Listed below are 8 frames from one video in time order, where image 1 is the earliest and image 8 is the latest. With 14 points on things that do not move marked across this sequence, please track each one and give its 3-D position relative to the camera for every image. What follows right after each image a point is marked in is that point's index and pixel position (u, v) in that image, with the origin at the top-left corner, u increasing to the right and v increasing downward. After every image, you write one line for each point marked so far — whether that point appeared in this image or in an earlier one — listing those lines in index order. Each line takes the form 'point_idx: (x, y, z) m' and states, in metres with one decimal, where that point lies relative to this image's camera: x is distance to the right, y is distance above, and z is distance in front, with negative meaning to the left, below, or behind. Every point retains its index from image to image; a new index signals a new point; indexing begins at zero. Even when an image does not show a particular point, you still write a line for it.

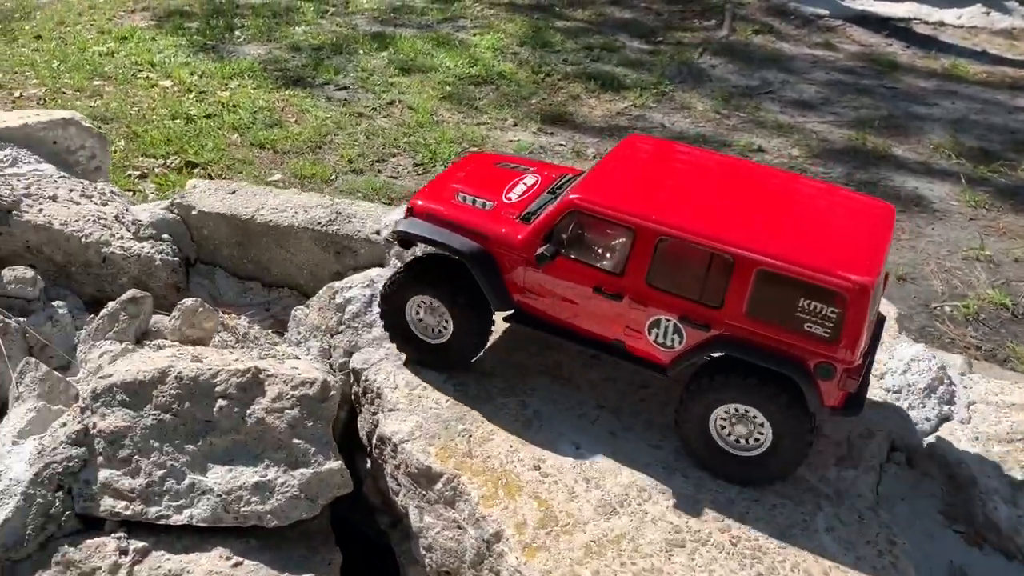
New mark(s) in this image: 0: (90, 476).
0: (-1.8, -0.8, +3.8) m
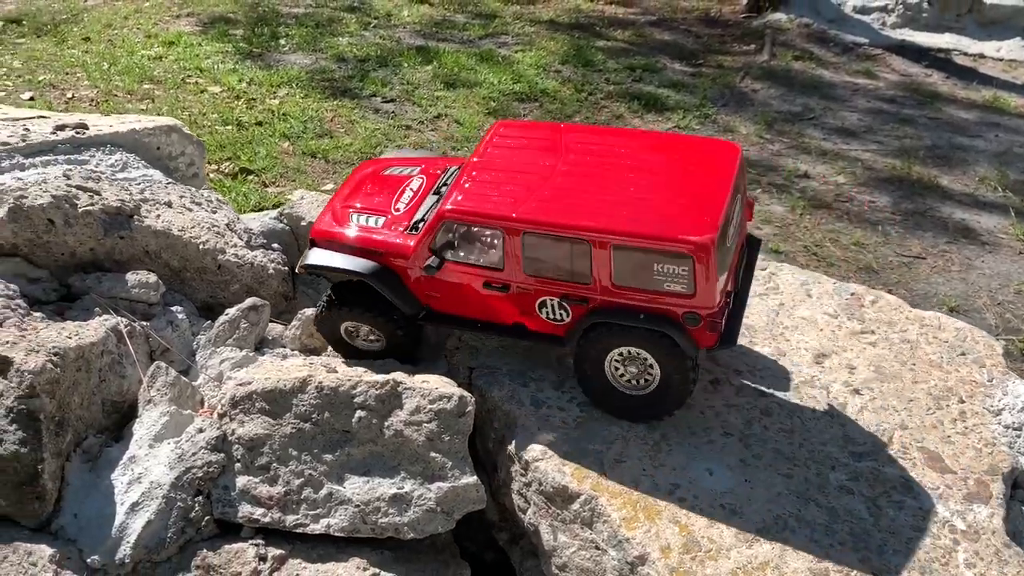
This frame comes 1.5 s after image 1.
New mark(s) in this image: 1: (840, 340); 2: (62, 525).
0: (-1.2, -0.8, +3.9) m
1: (+1.8, -0.3, +5.0) m
2: (-1.9, -1.0, +3.8) m
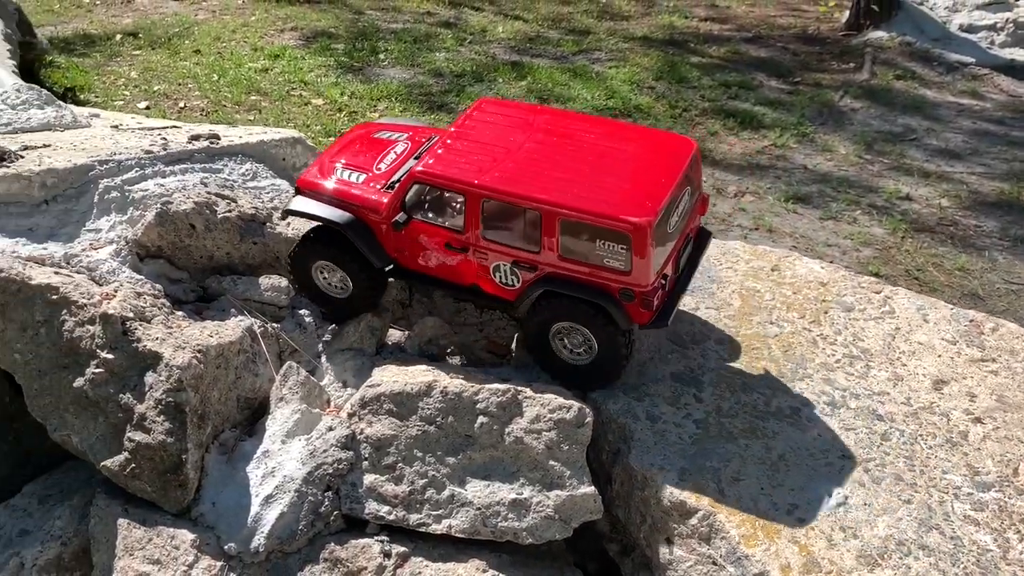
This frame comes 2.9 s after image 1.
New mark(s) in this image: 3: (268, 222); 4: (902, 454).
0: (-0.7, -0.9, +4.1) m
1: (+2.4, -0.4, +4.9) m
2: (-1.4, -1.0, +4.1) m
3: (-1.4, +0.4, +5.2) m
4: (+1.8, -0.8, +4.2) m
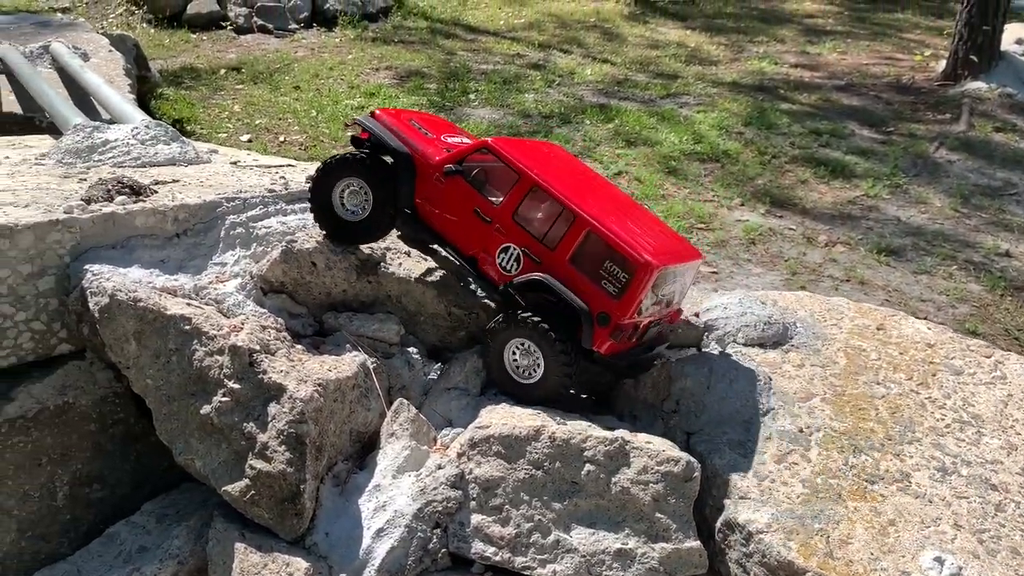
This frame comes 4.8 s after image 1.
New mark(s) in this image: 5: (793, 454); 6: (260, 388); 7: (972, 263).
0: (-0.2, -1.1, +4.2) m
1: (+3.0, -0.8, +4.7) m
2: (-0.9, -1.2, +4.2) m
3: (-0.8, +0.2, +5.4) m
4: (+2.3, -1.1, +4.1) m
5: (+1.4, -0.8, +4.4) m
6: (-1.2, -0.5, +4.4) m
7: (+4.4, +0.2, +8.4) m
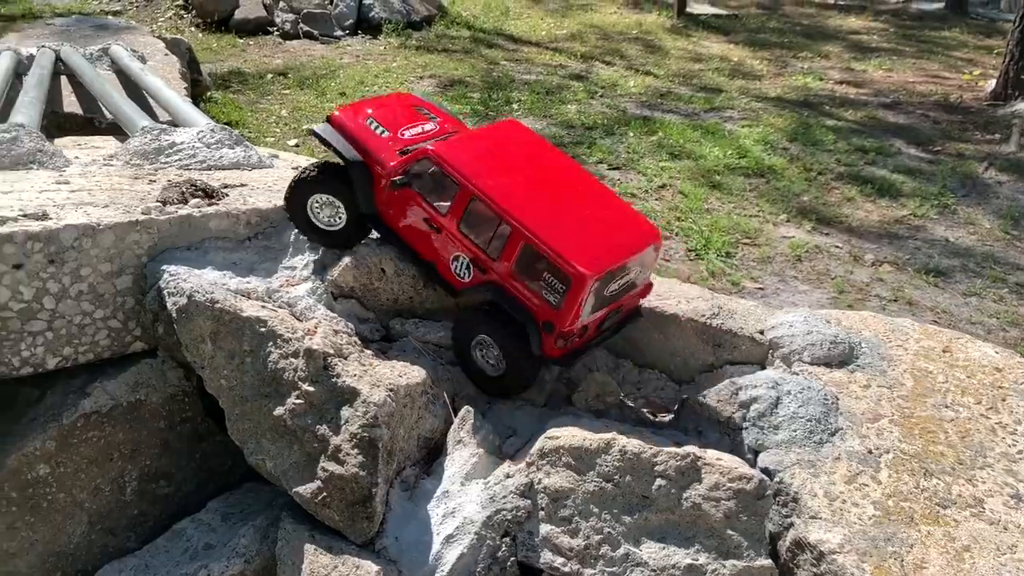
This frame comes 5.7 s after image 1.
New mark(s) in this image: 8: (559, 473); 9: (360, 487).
0: (+0.1, -1.1, +4.2) m
1: (+3.3, -1.0, +4.6) m
2: (-0.6, -1.2, +4.3) m
3: (-0.4, +0.1, +5.5) m
4: (+2.7, -1.2, +4.1) m
5: (+1.7, -0.9, +4.4) m
6: (-0.9, -0.5, +4.5) m
7: (+4.9, 0.0, +8.3) m
8: (+0.2, -0.9, +4.2) m
9: (-0.7, -0.9, +4.2) m
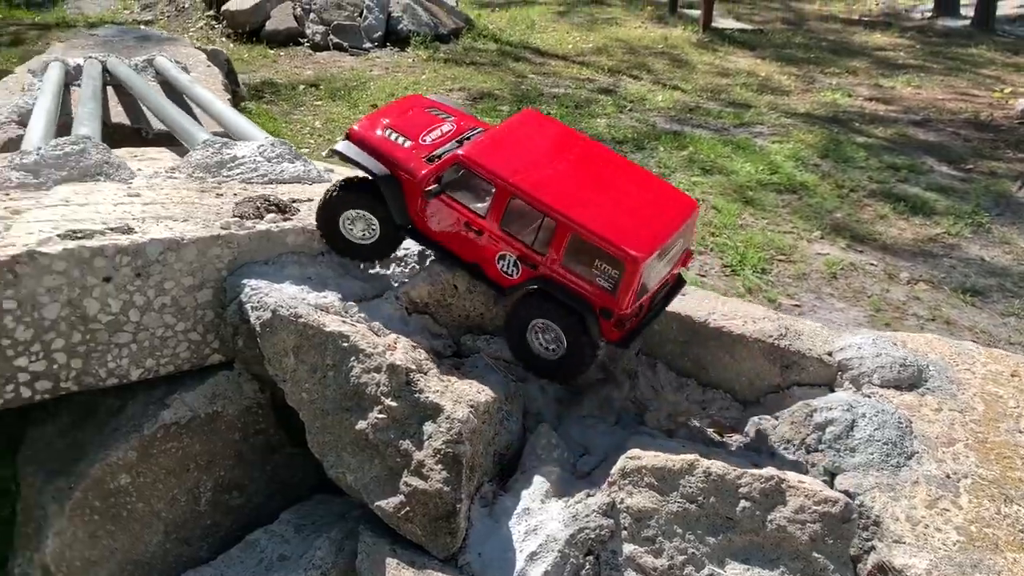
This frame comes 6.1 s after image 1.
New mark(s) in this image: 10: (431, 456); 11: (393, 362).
0: (+0.5, -1.2, +4.2) m
1: (+3.8, -1.1, +4.6) m
2: (-0.2, -1.3, +4.3) m
3: (0.0, 0.0, +5.5) m
4: (+3.0, -1.4, +4.0) m
5: (+2.1, -1.0, +4.4) m
6: (-0.5, -0.6, +4.5) m
7: (+5.4, -0.2, +8.2) m
8: (+0.6, -1.0, +4.3) m
9: (-0.3, -1.0, +4.3) m
10: (-0.4, -0.8, +4.4) m
11: (-0.6, -0.4, +4.6) m
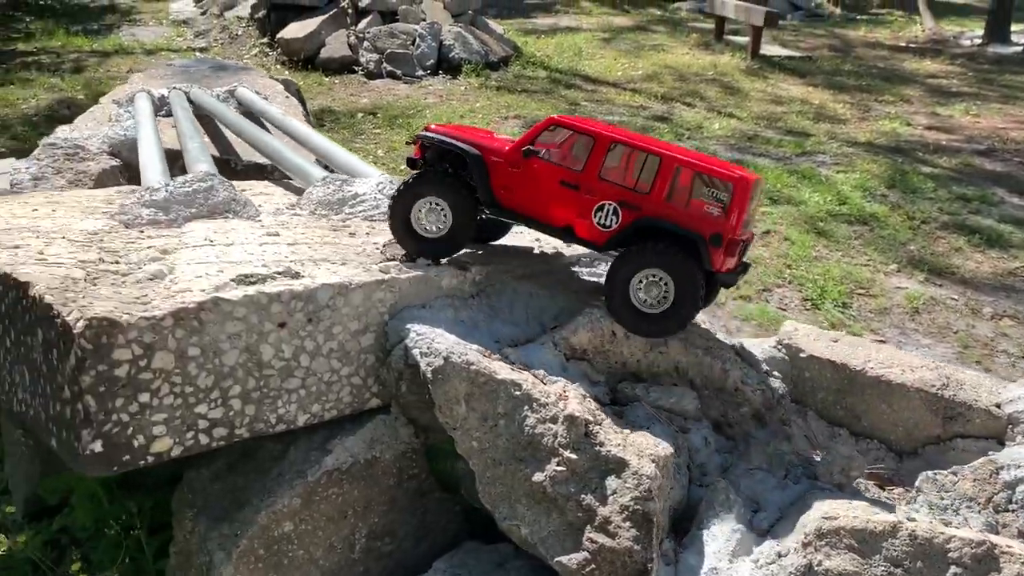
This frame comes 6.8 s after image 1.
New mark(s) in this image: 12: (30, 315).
0: (+1.4, -1.5, +4.1) m
1: (+4.7, -1.4, +4.4) m
2: (+0.7, -1.6, +4.2) m
3: (+1.0, -0.3, +5.4) m
4: (+3.9, -1.6, +3.8) m
5: (+3.0, -1.3, +4.2) m
6: (+0.4, -0.9, +4.4) m
7: (+6.4, -0.6, +7.9) m
8: (+1.5, -1.2, +4.1) m
9: (+0.6, -1.3, +4.2) m
10: (+0.5, -1.1, +4.3) m
11: (+0.3, -0.6, +4.5) m
12: (-2.4, -0.1, +4.5) m
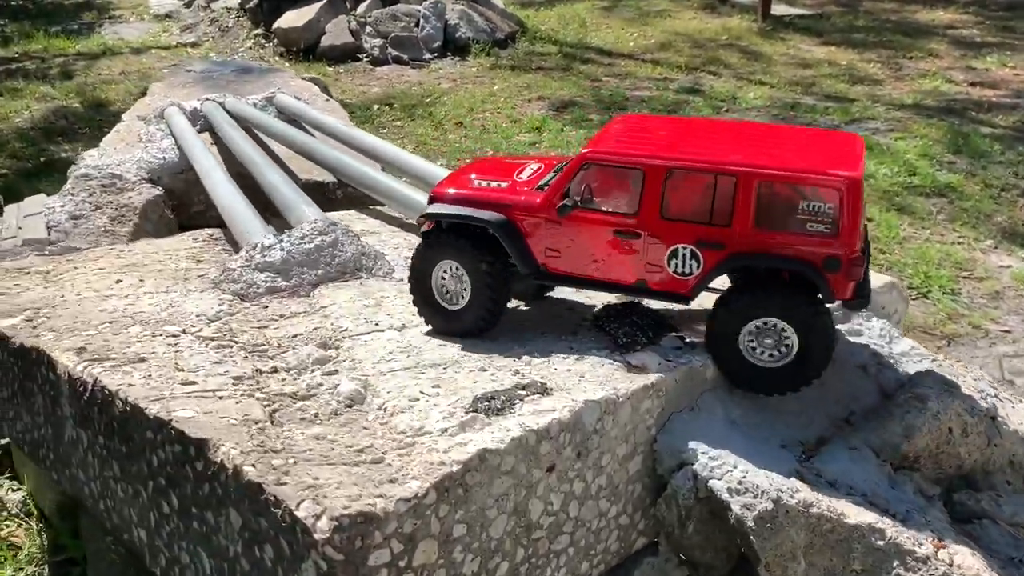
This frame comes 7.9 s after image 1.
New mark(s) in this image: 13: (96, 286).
0: (+2.8, -1.8, +2.9) m
1: (+6.1, -1.5, +3.2) m
2: (+2.1, -2.0, +3.0) m
3: (+2.3, -0.6, +4.2) m
4: (+5.4, -1.8, +2.7) m
5: (+4.5, -1.6, +3.0) m
6: (+1.8, -1.3, +3.2) m
7: (+7.7, -0.5, +6.8) m
8: (+3.0, -1.6, +2.9) m
9: (+2.0, -1.7, +3.0) m
10: (+1.9, -1.5, +3.0) m
11: (+1.7, -1.0, +3.3) m
12: (-1.1, -0.7, +3.2) m
13: (-2.6, 0.0, +5.6) m
